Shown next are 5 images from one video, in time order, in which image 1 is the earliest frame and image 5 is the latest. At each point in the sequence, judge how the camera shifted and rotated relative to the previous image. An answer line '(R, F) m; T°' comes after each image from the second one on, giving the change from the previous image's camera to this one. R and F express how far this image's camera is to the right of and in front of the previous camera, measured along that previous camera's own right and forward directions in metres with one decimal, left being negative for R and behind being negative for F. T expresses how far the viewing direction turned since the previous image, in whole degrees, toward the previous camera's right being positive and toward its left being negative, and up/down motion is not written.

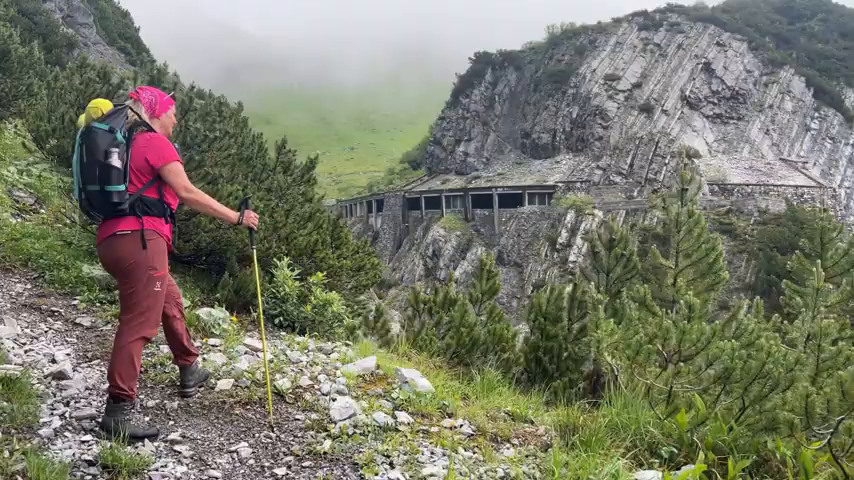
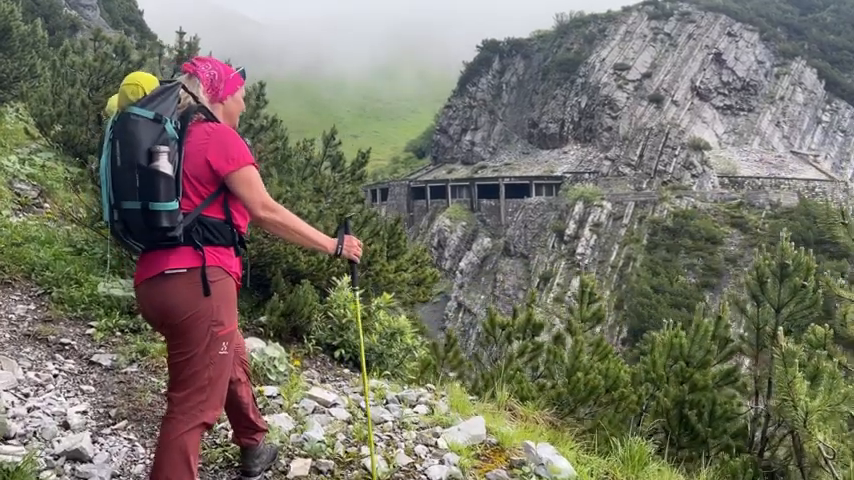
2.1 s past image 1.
(-0.9, +1.6) m; 0°
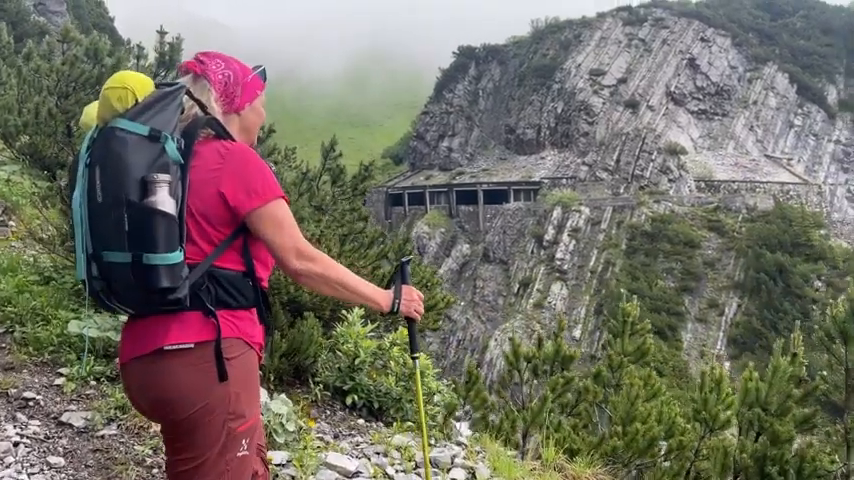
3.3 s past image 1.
(-0.4, +0.9) m; +2°
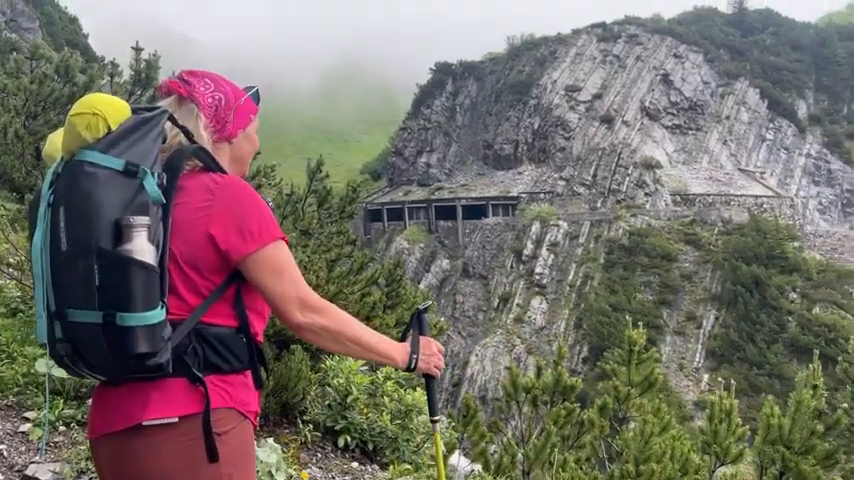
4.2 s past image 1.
(-0.1, +0.3) m; +2°
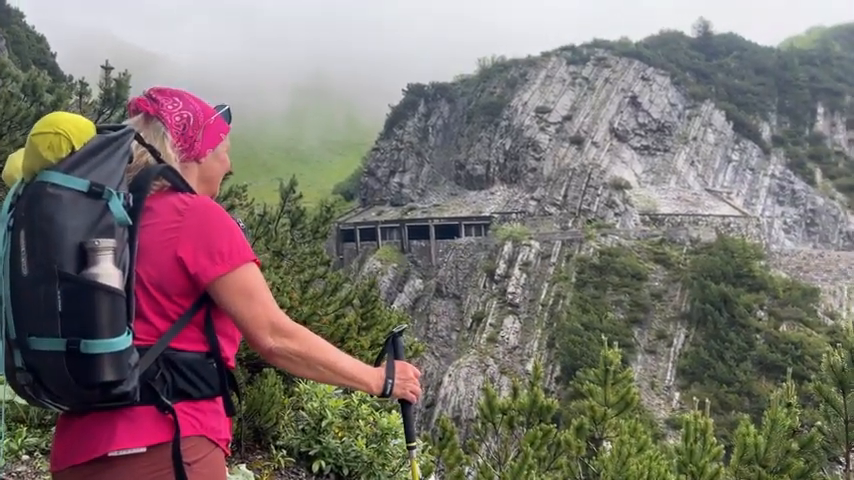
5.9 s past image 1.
(0.0, 0.0) m; +2°
